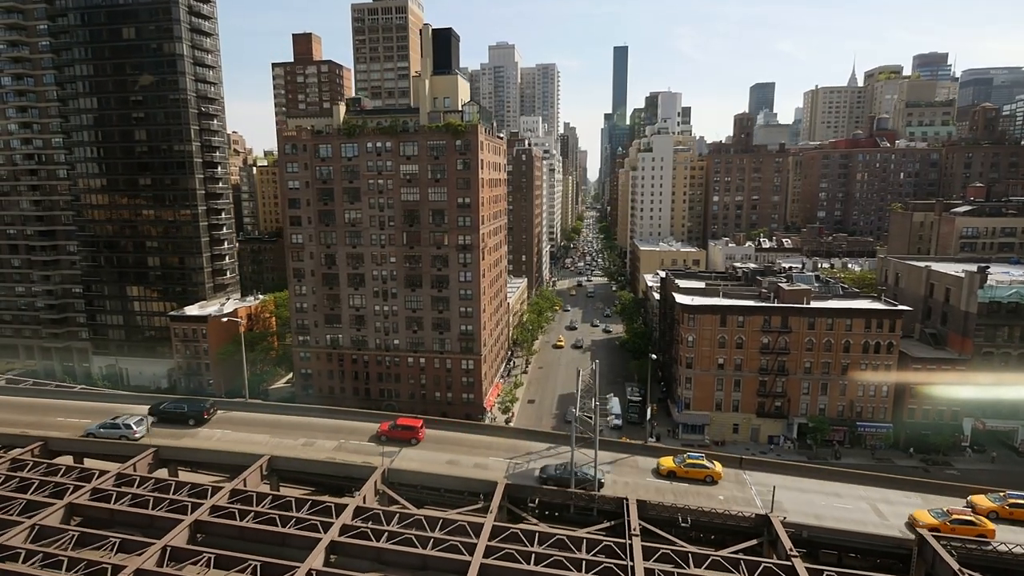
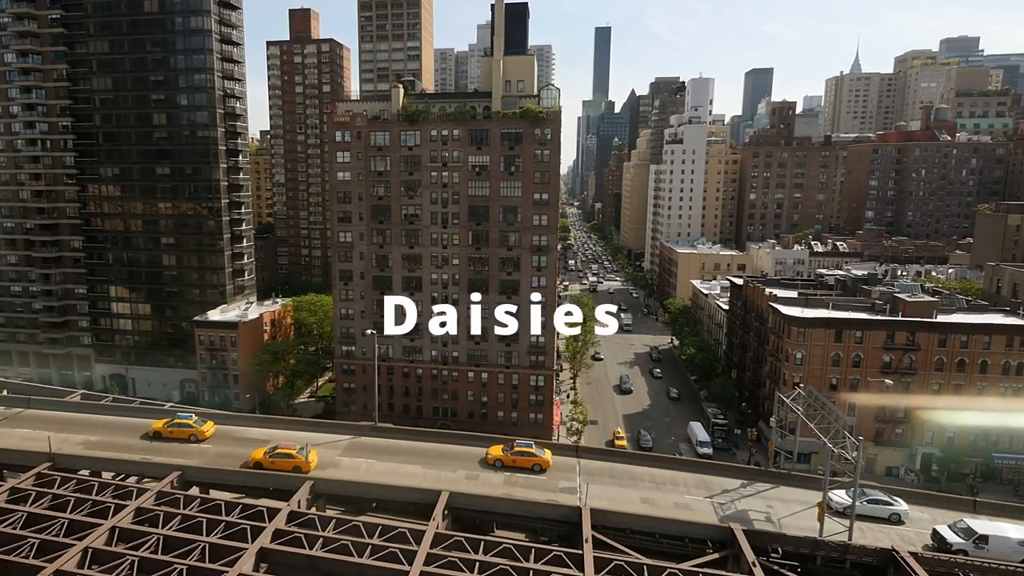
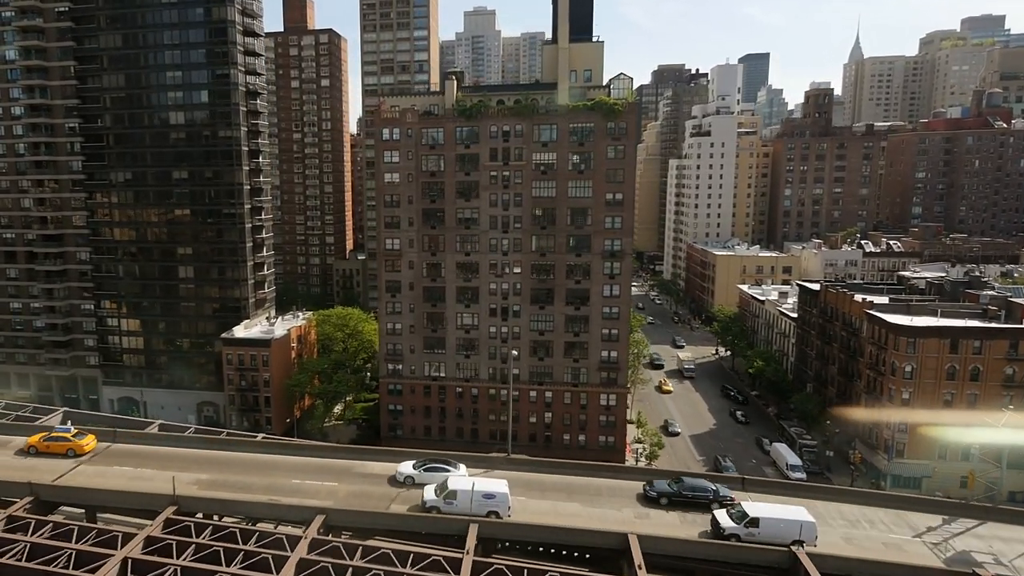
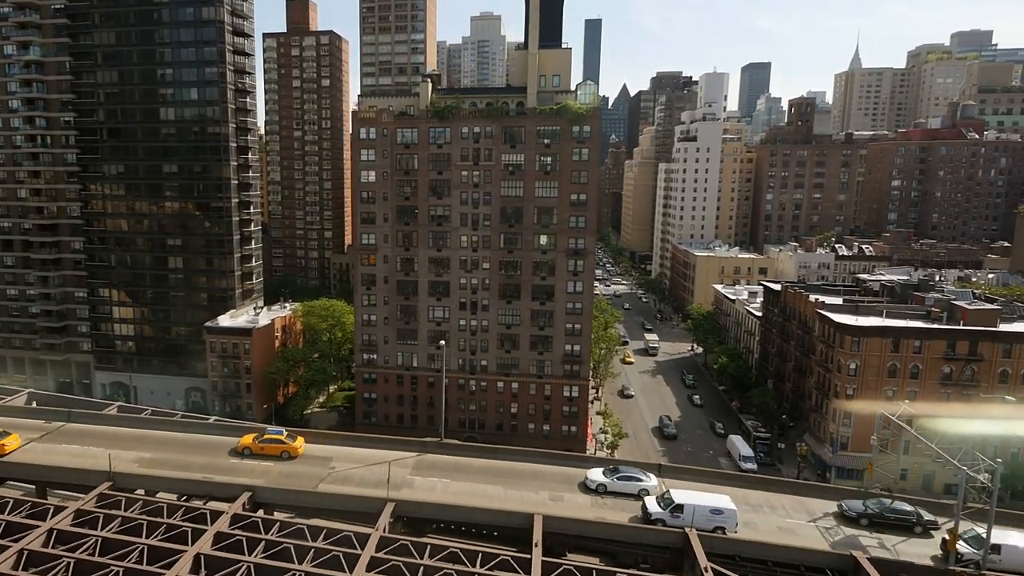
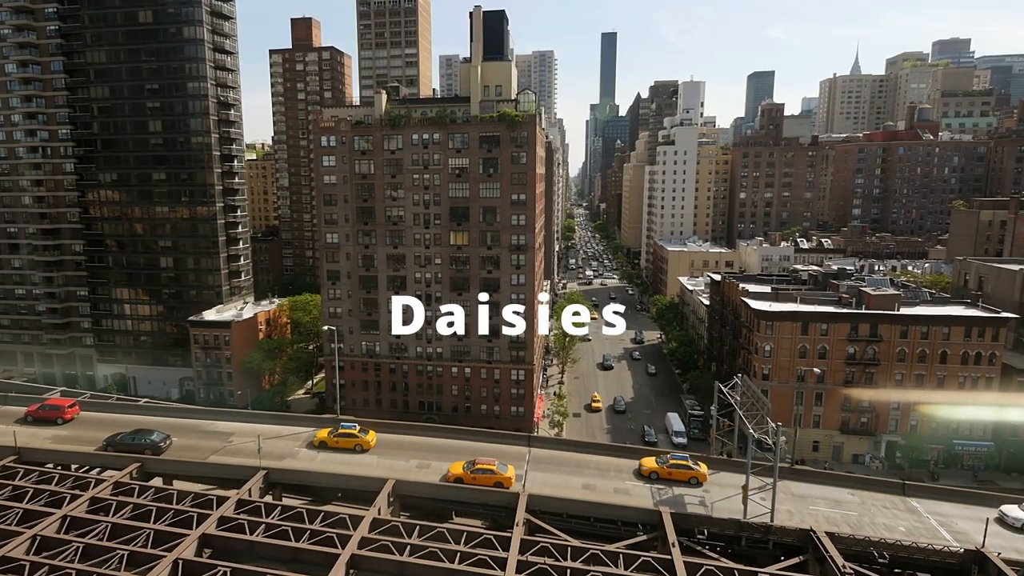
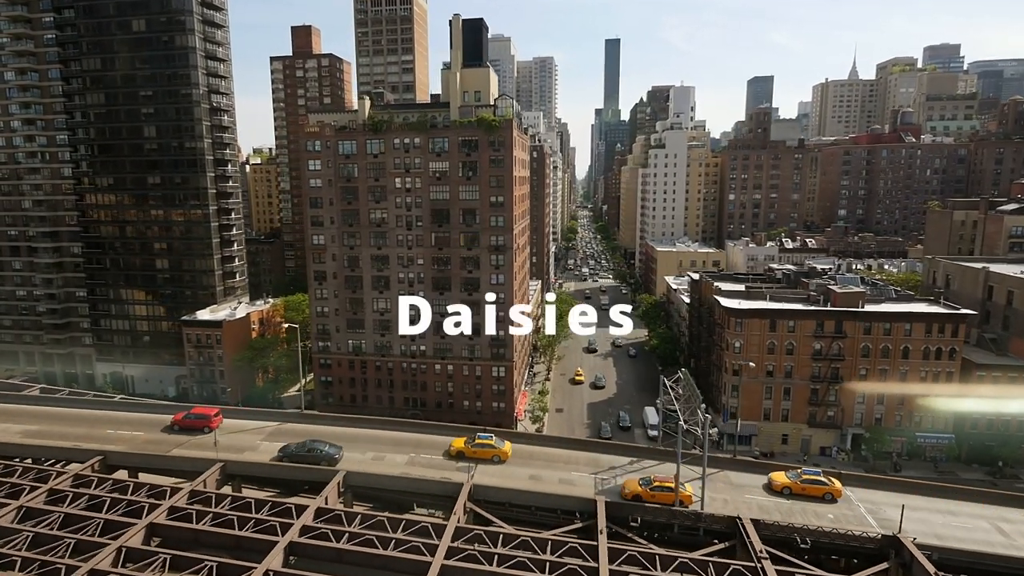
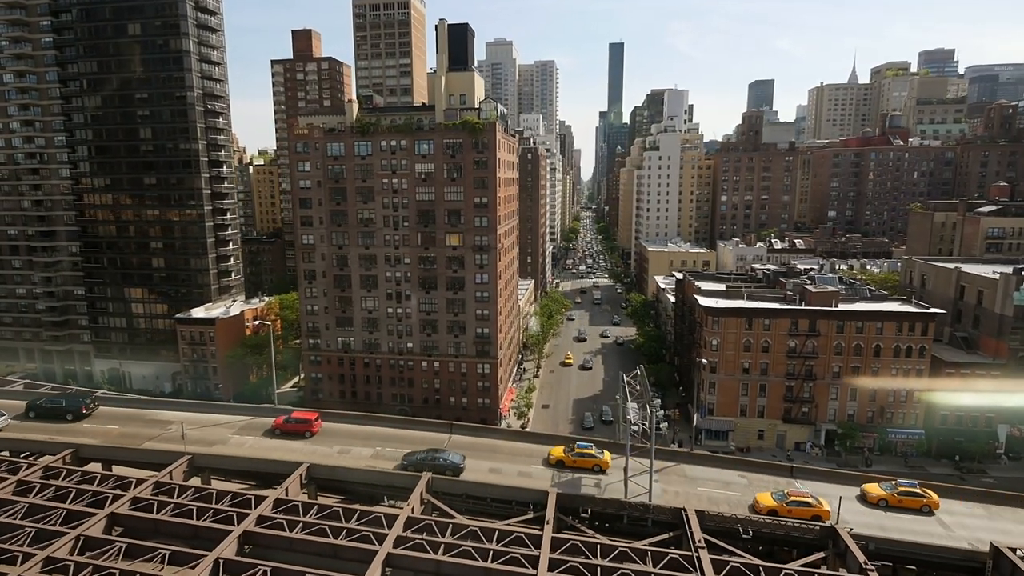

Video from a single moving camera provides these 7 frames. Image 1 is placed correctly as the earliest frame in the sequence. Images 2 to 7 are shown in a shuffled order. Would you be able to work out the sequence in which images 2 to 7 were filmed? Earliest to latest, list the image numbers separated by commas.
7, 6, 5, 2, 4, 3
